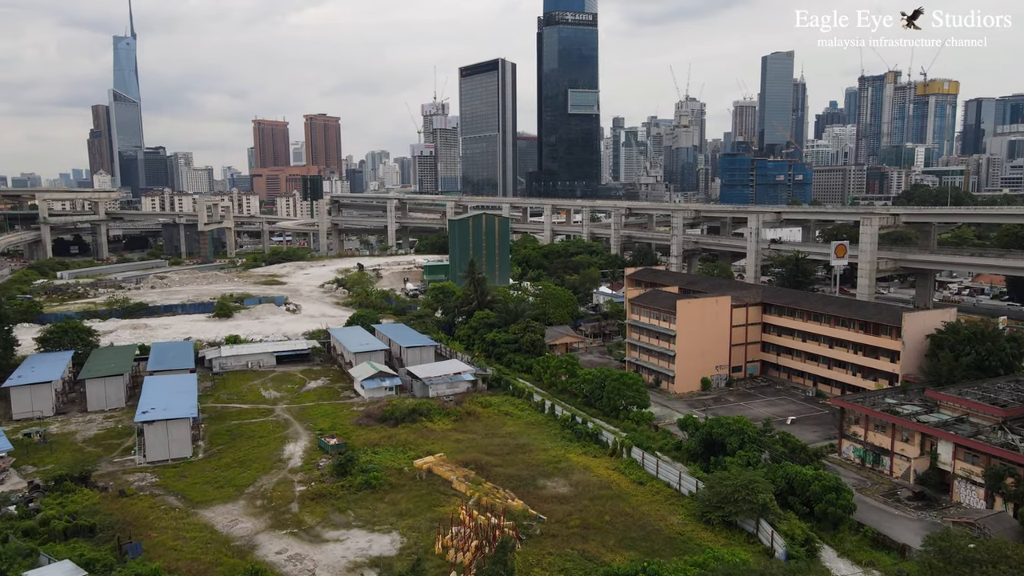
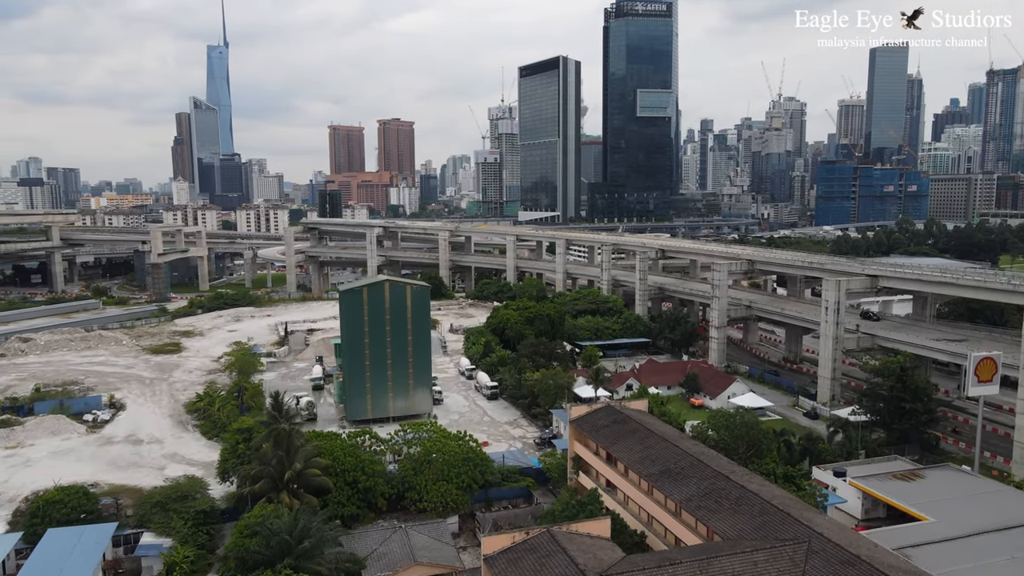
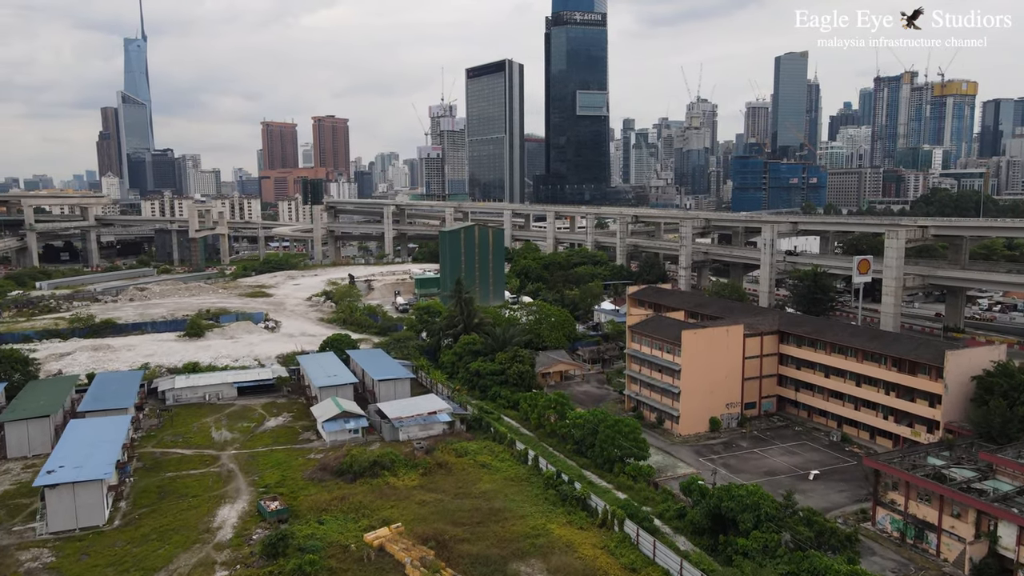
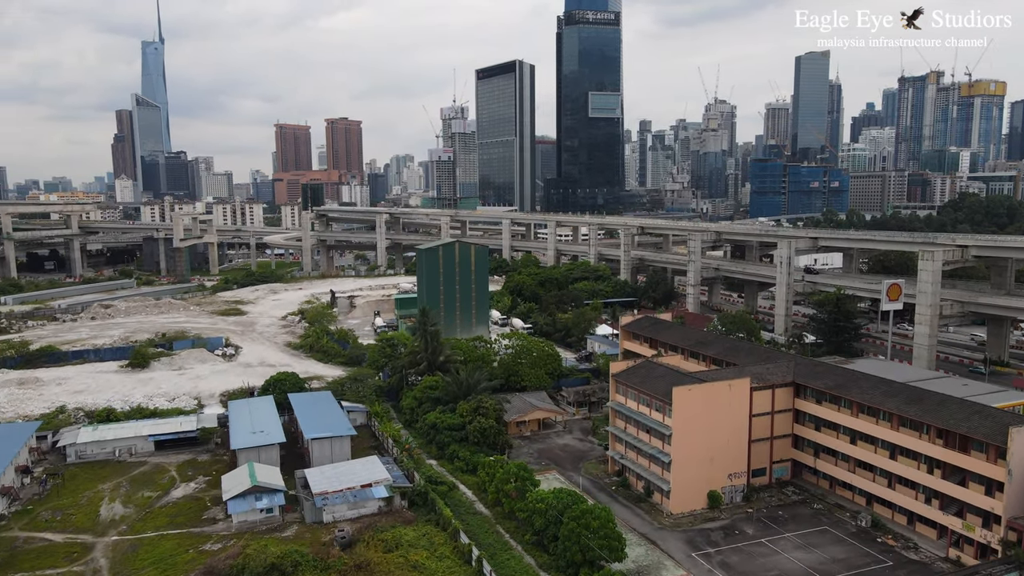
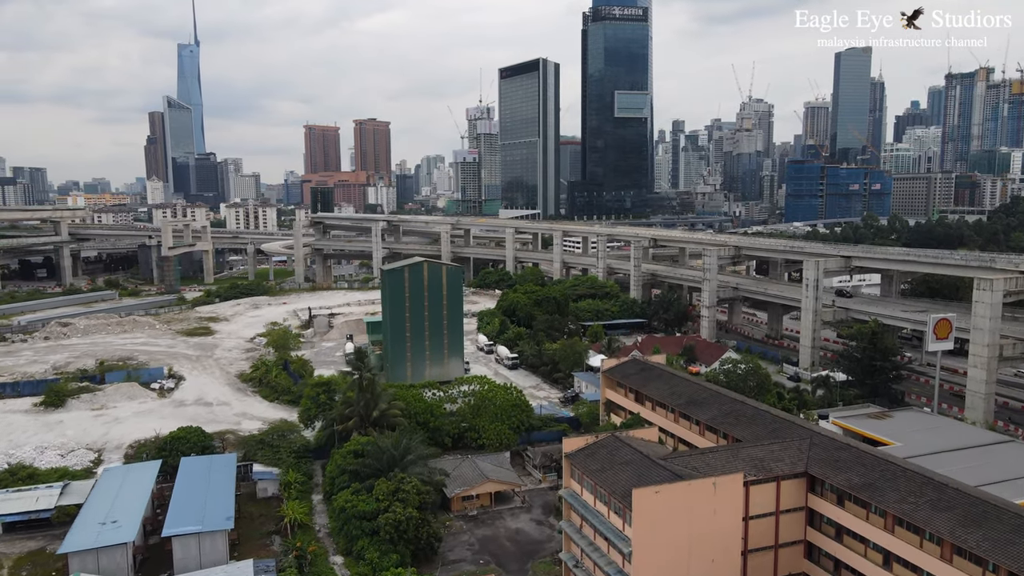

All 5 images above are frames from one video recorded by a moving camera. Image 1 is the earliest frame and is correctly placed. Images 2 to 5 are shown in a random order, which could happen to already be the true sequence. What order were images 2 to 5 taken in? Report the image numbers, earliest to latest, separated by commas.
3, 4, 5, 2
